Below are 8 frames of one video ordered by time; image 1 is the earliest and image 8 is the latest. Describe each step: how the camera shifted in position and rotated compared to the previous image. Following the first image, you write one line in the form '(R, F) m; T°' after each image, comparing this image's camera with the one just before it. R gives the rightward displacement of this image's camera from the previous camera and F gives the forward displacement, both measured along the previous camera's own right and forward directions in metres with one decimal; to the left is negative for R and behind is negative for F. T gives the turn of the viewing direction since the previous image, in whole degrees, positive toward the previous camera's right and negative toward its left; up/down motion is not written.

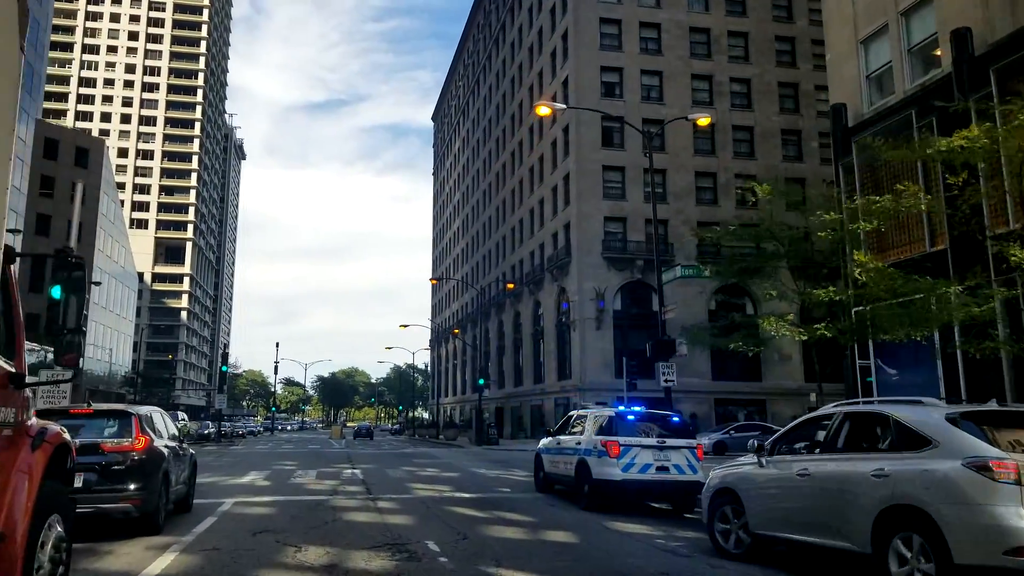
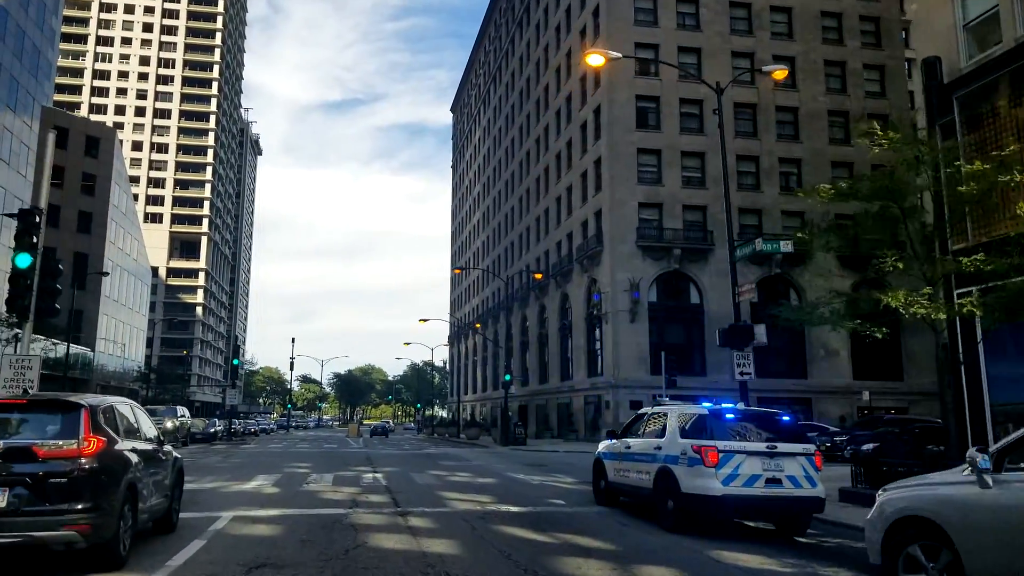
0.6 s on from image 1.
(-0.6, +2.8) m; -1°
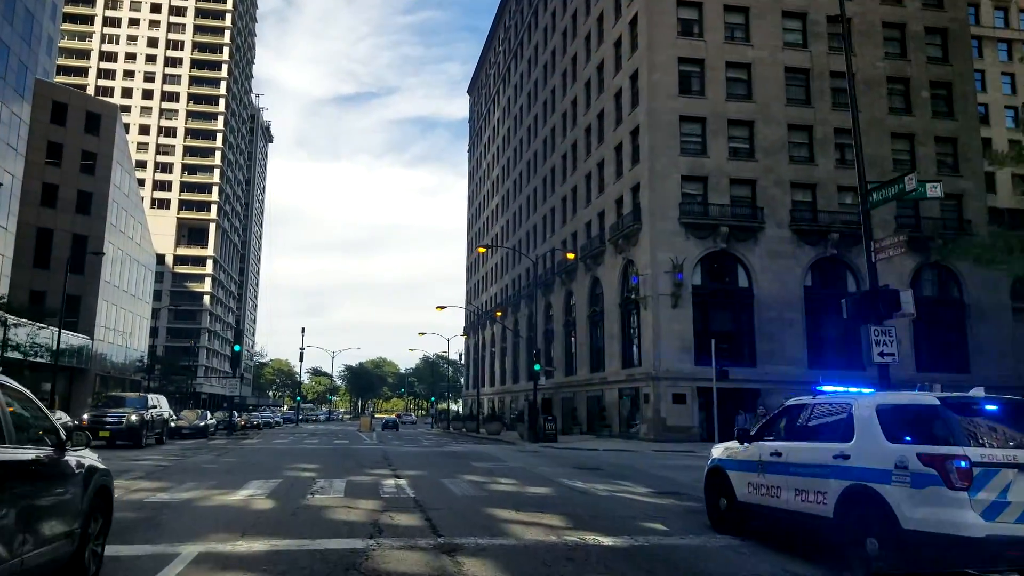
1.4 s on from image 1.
(-0.8, +3.9) m; -1°
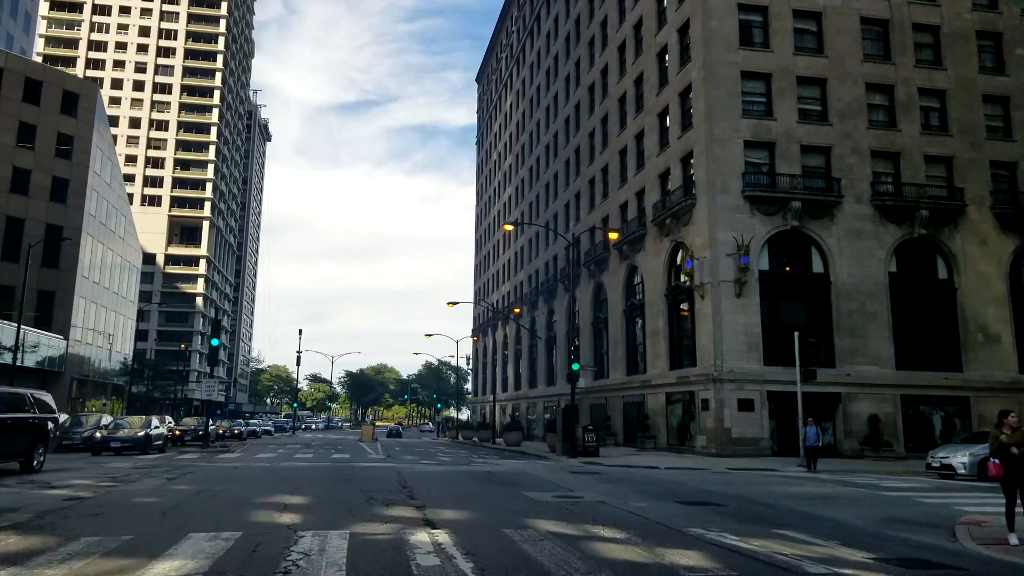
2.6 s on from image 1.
(-1.2, +6.2) m; 0°
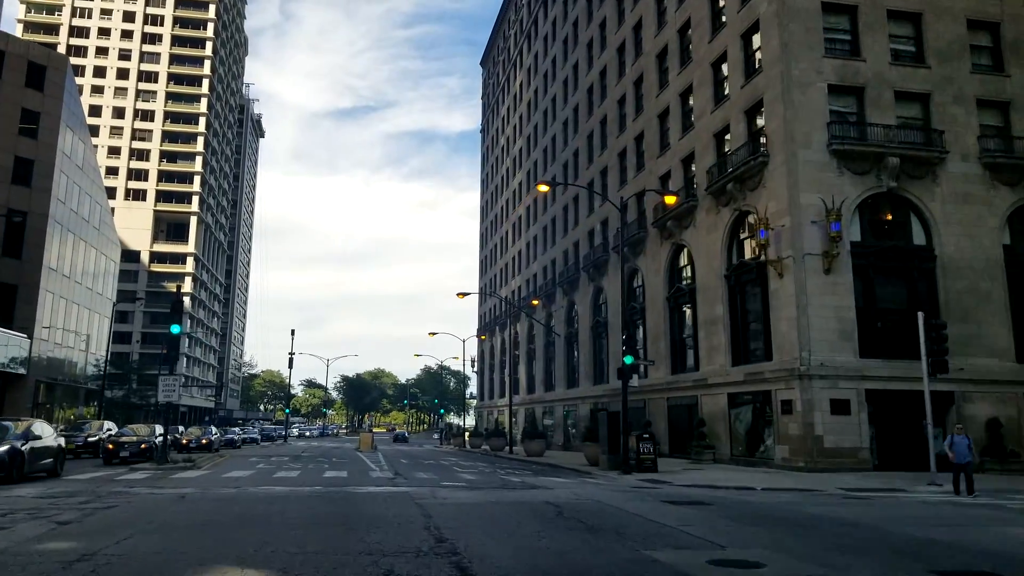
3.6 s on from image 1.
(-1.2, +6.1) m; 0°
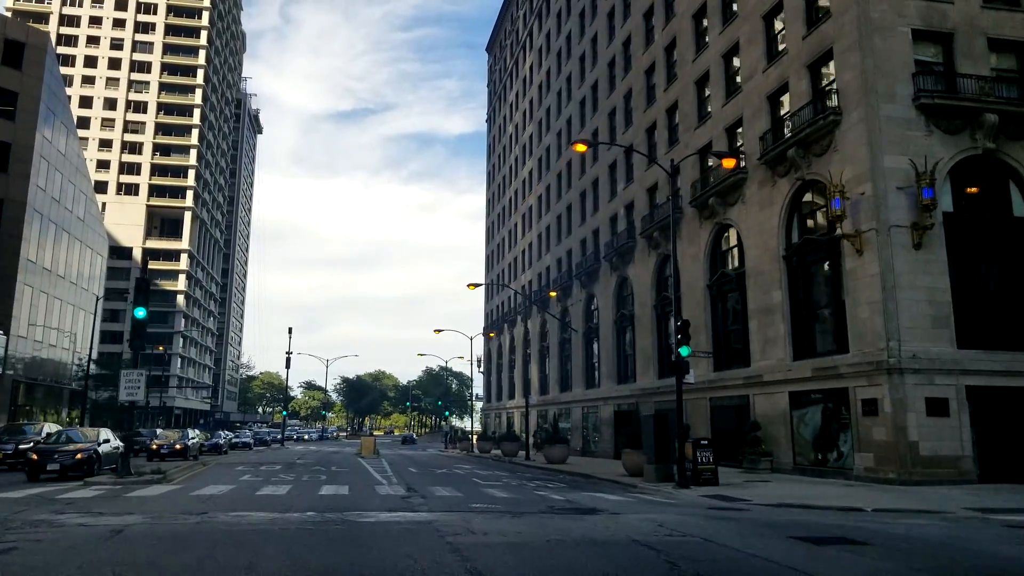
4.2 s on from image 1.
(-0.8, +4.0) m; 0°
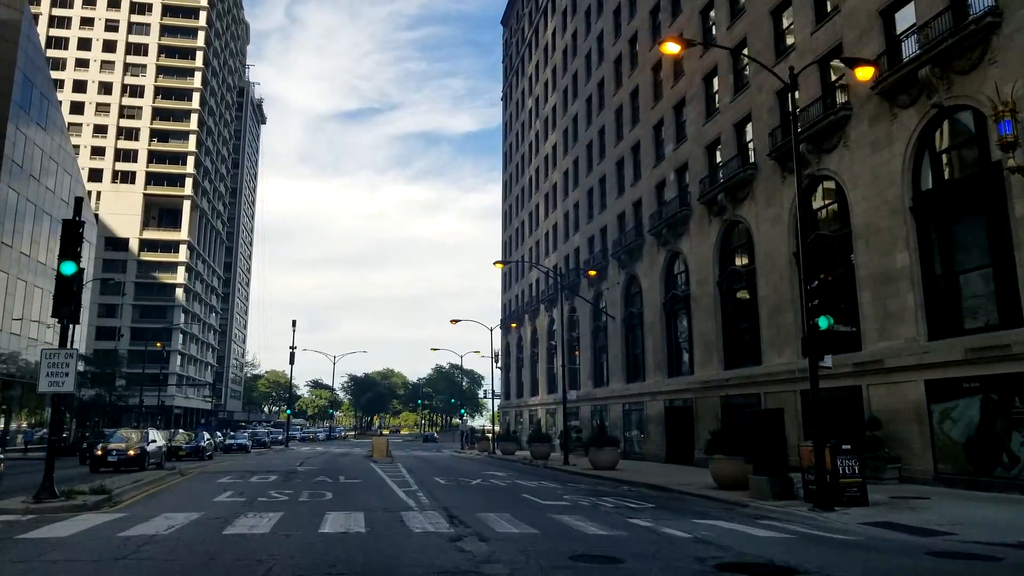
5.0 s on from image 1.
(-1.1, +5.6) m; 0°
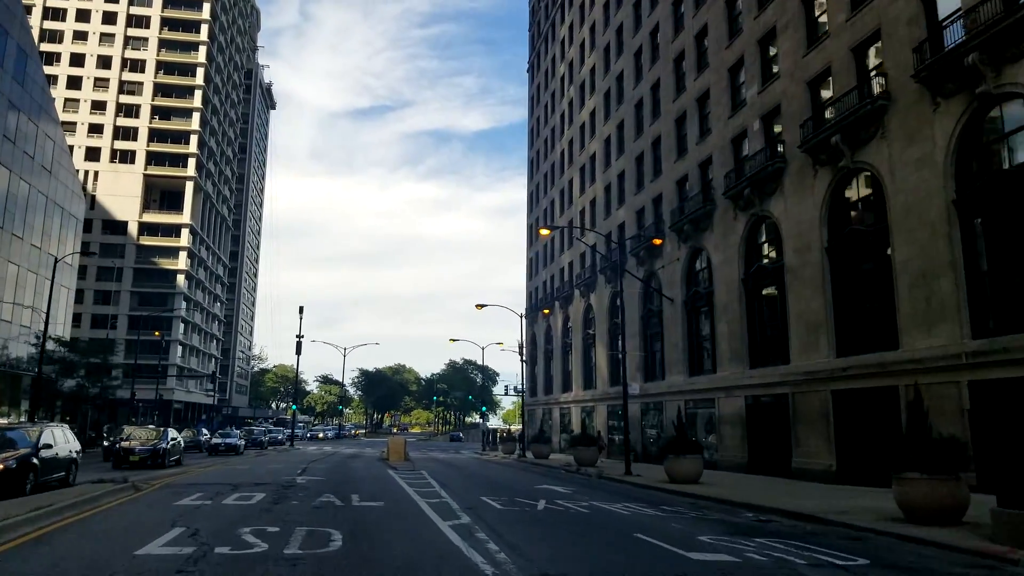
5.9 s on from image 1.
(-1.3, +6.4) m; -1°
